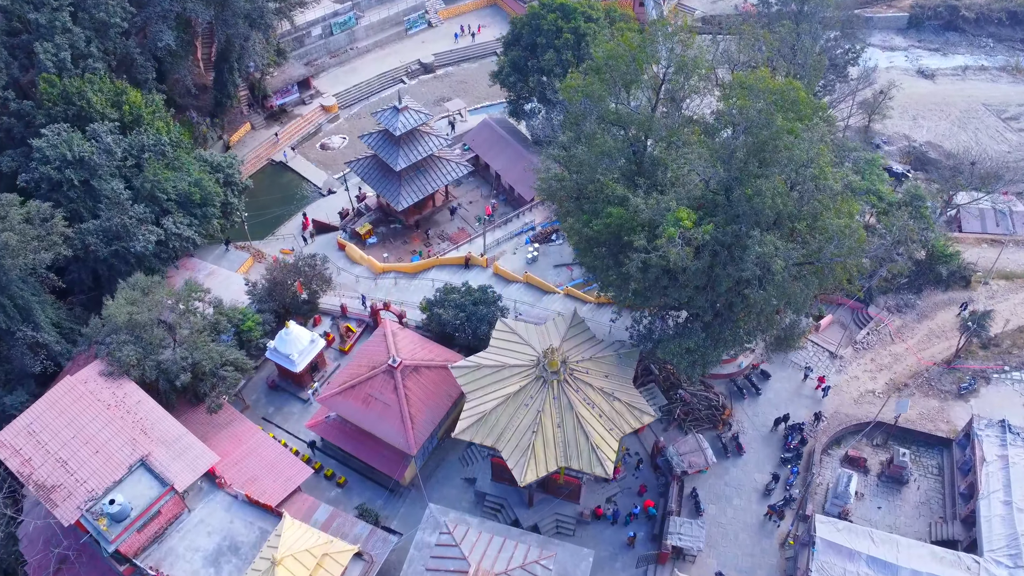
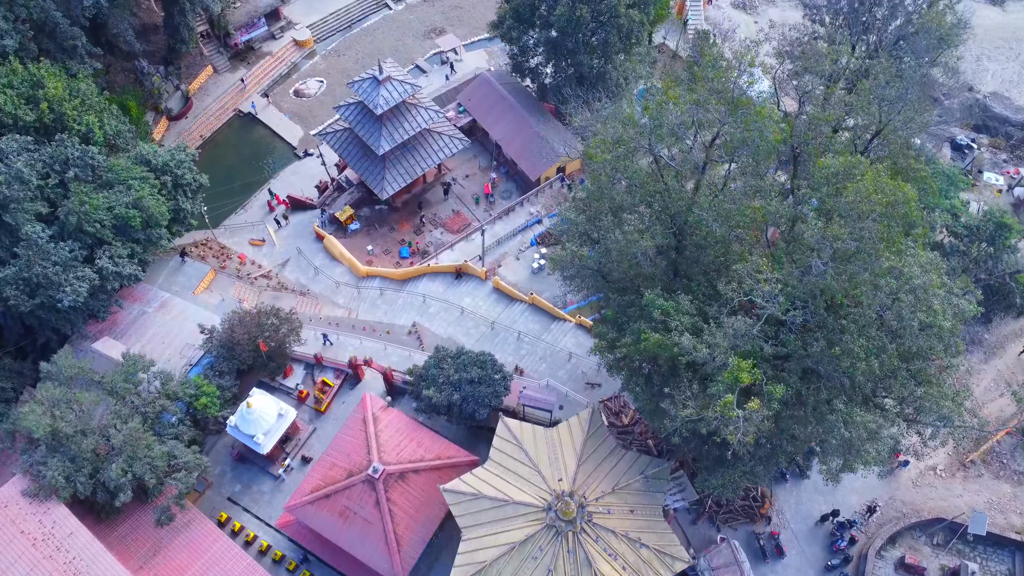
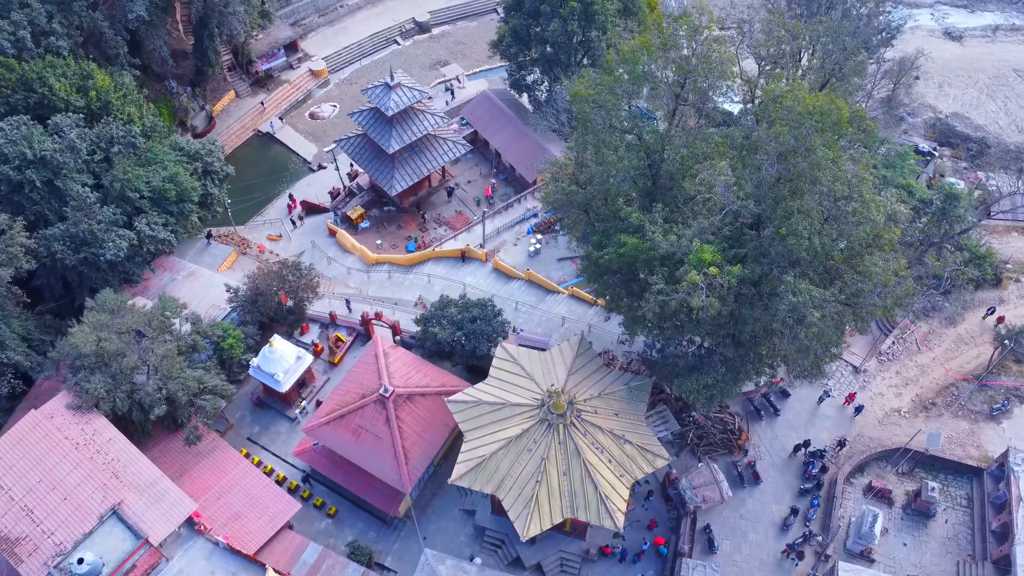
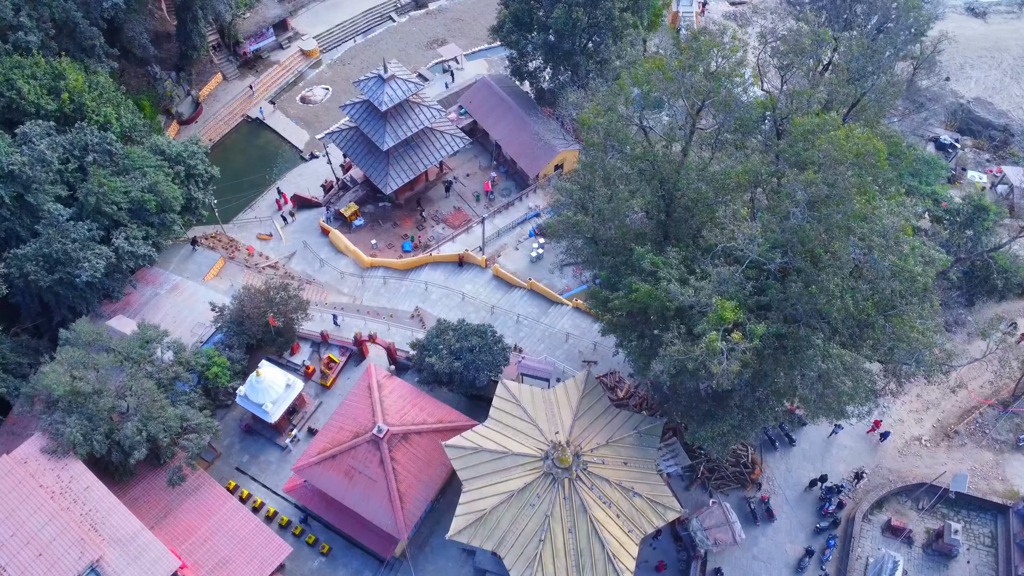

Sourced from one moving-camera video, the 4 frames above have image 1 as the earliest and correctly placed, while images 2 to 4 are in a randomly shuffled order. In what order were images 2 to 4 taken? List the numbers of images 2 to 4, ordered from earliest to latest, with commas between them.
3, 4, 2
